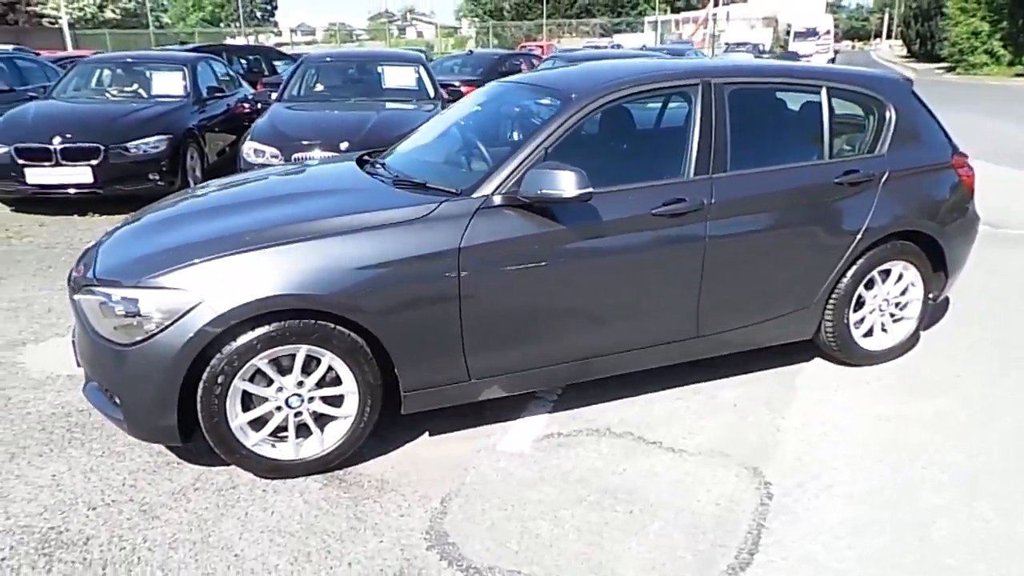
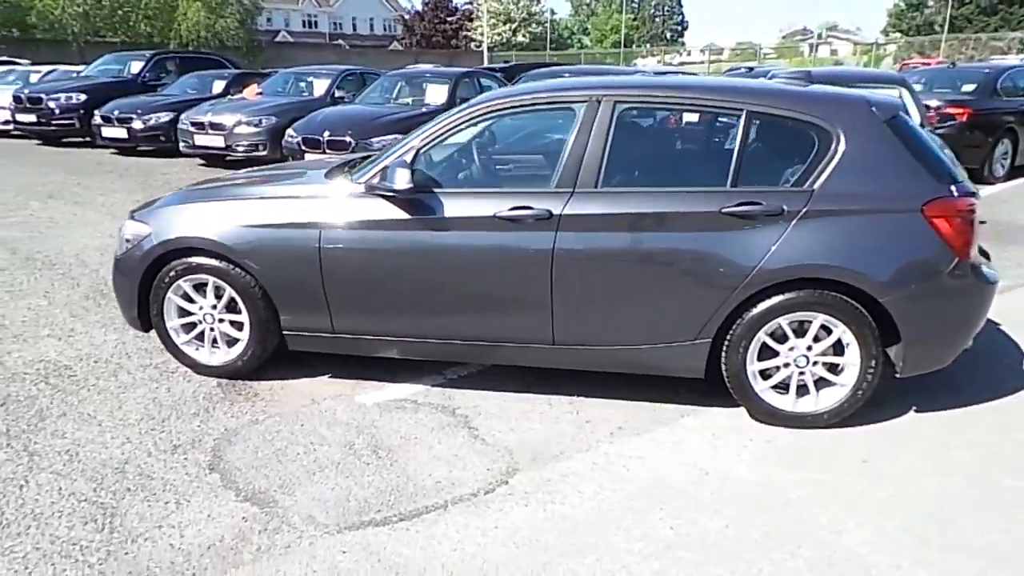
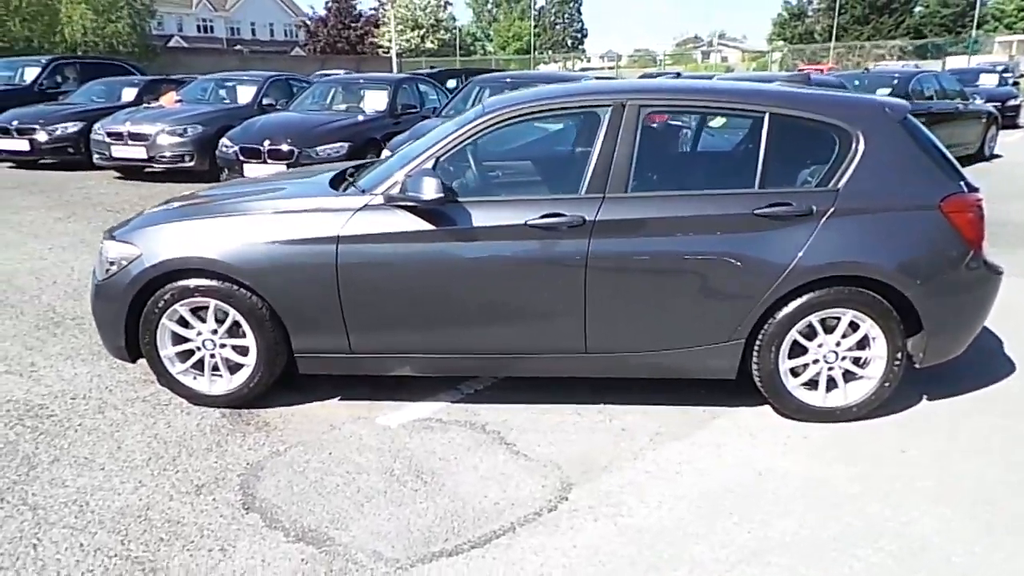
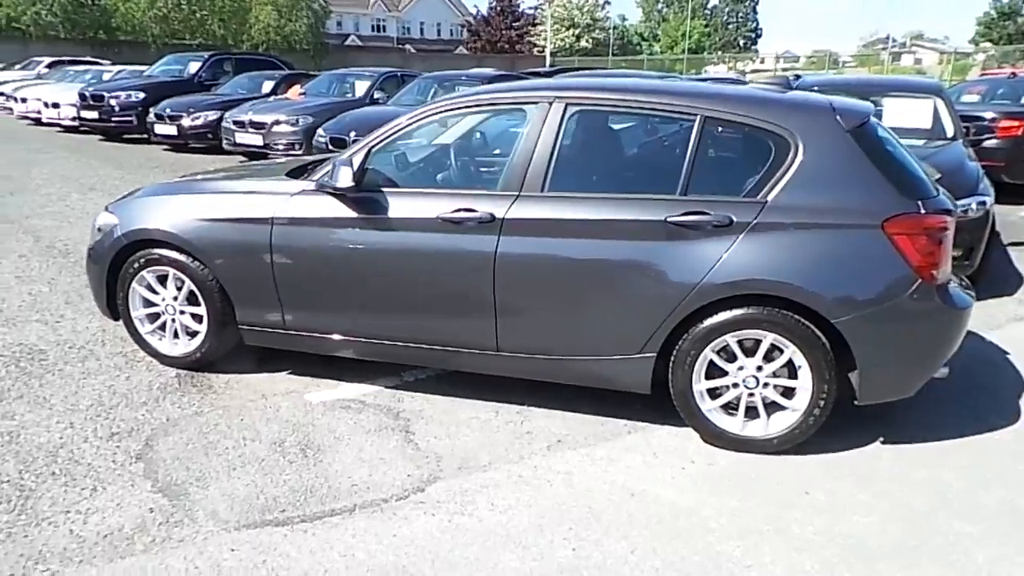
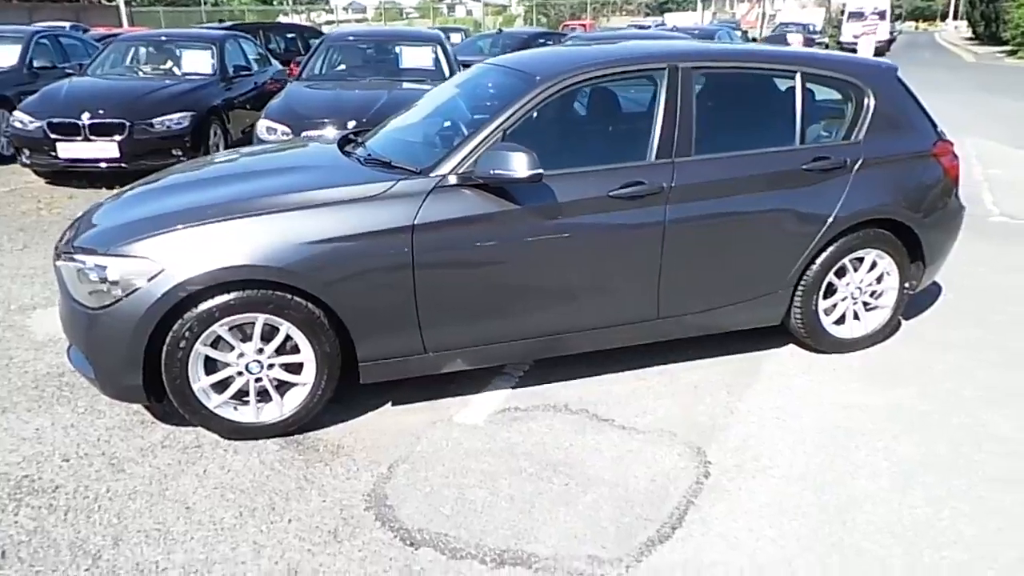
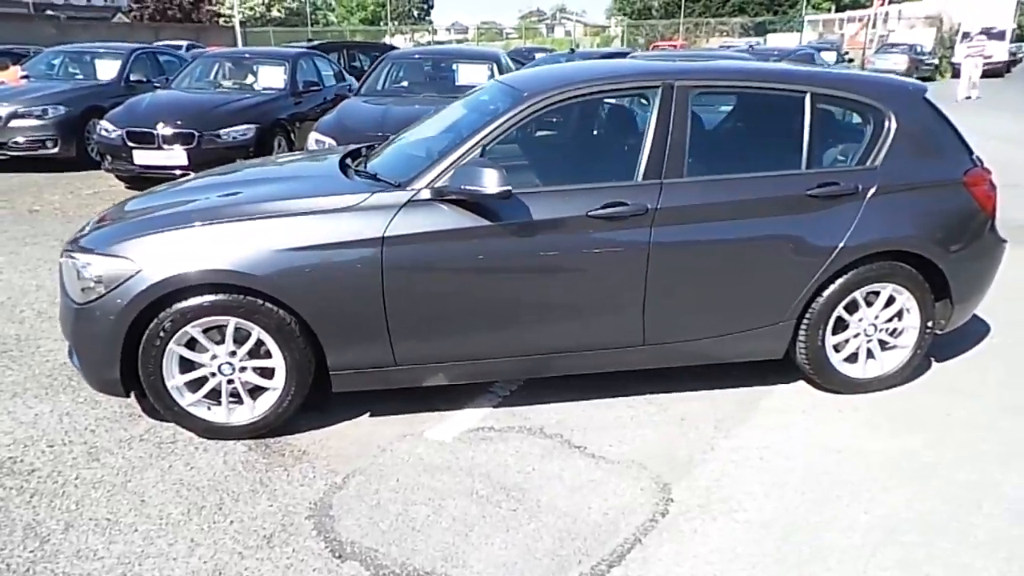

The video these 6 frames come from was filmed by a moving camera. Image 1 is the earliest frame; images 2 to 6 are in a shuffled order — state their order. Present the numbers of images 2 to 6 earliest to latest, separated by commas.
5, 6, 3, 2, 4
